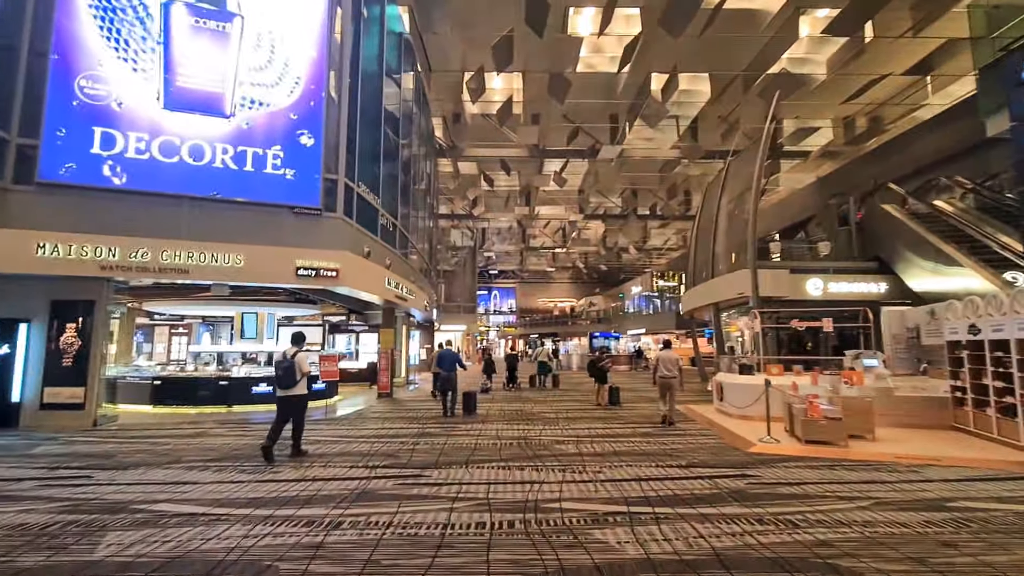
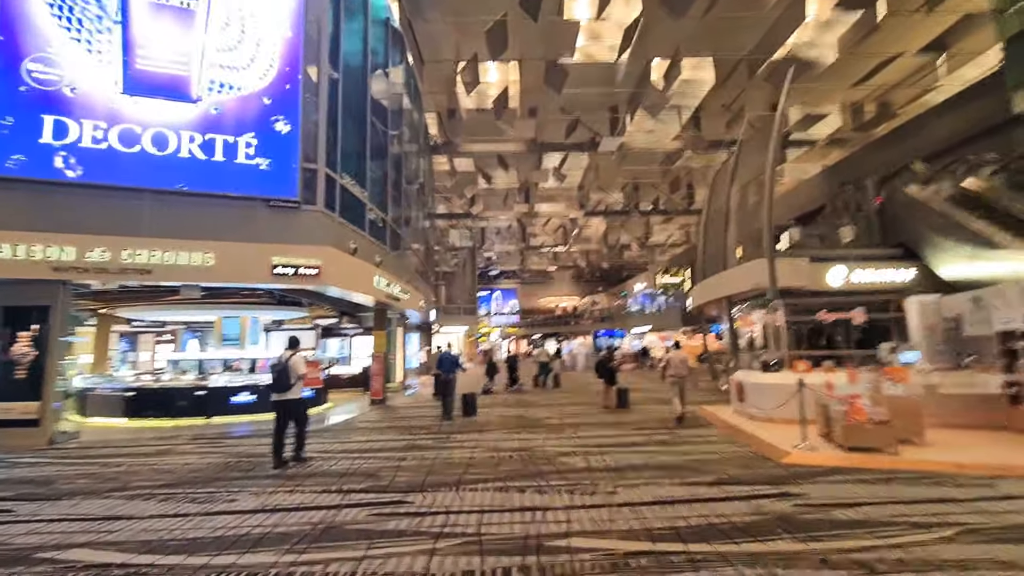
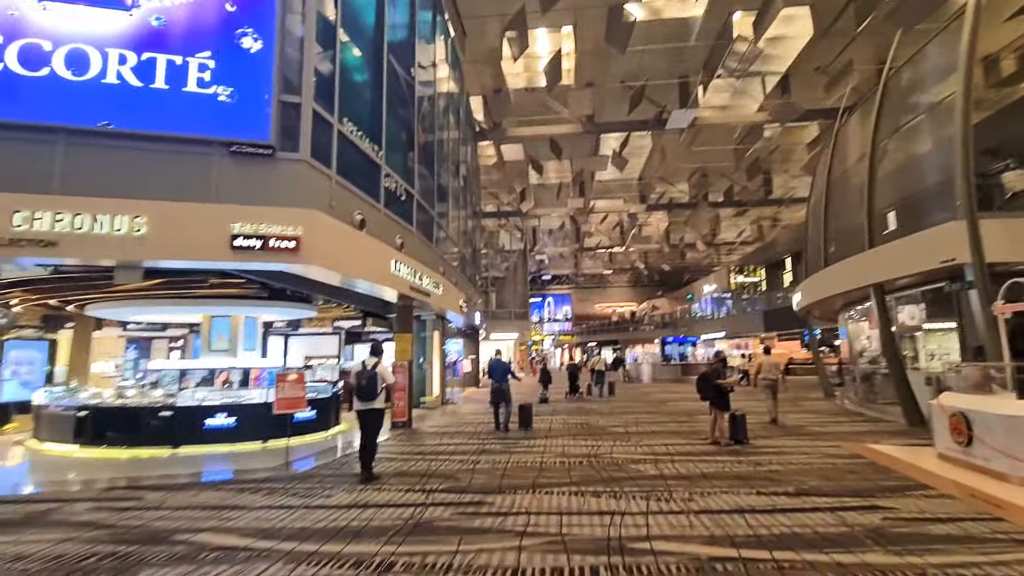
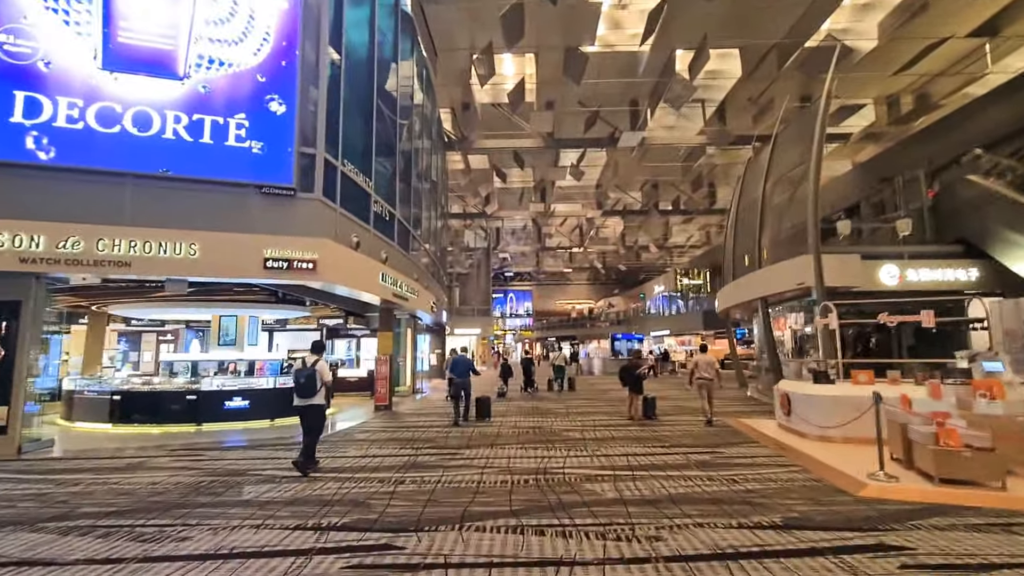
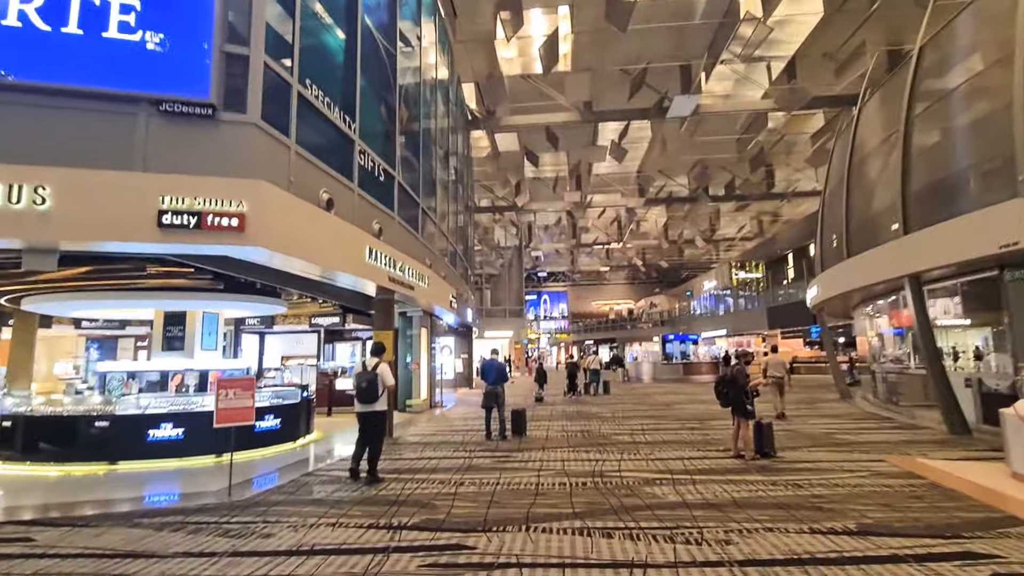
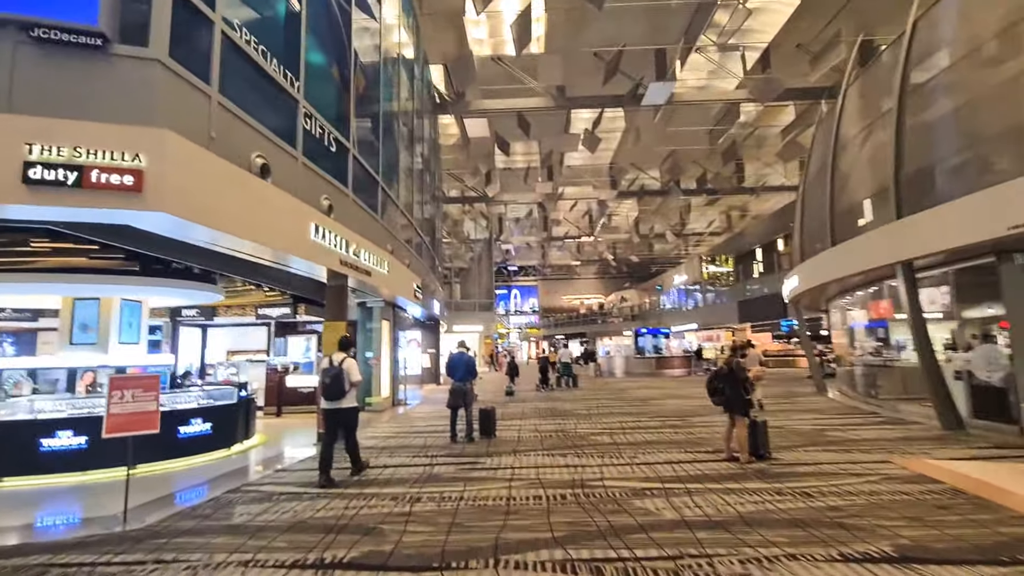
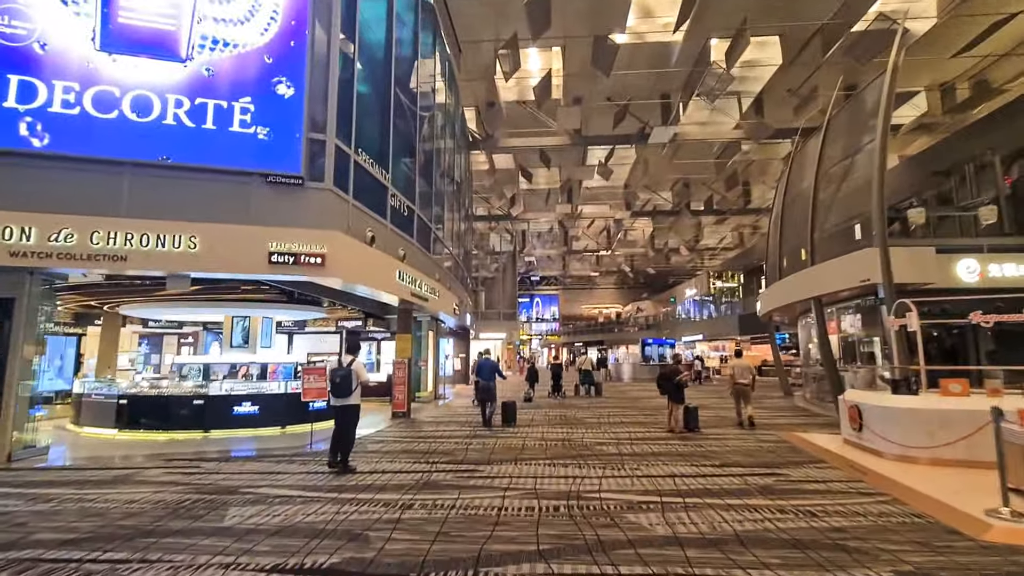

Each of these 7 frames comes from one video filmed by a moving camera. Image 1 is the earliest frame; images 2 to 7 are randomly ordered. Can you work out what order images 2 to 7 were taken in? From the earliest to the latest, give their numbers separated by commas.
2, 4, 7, 3, 5, 6
